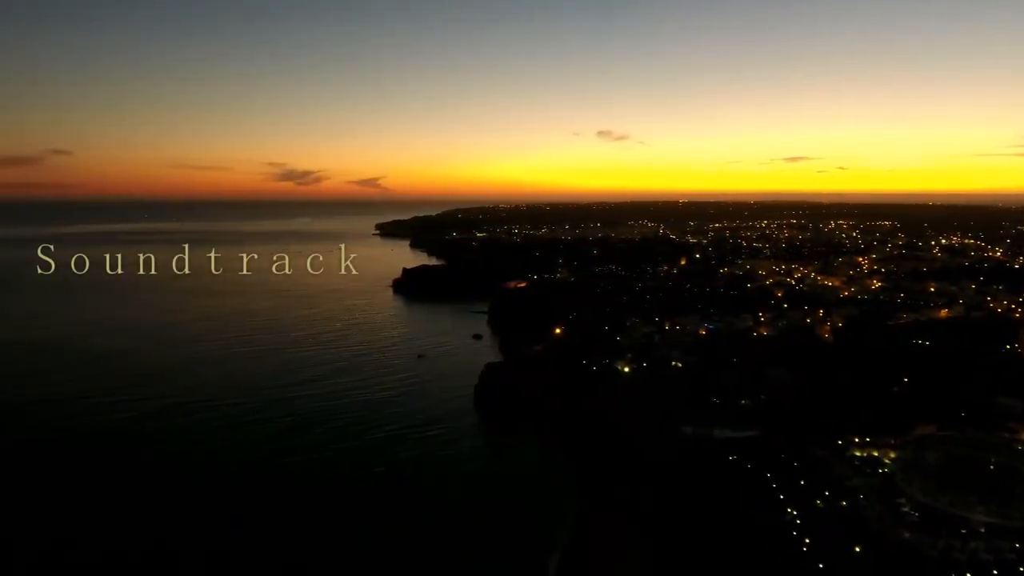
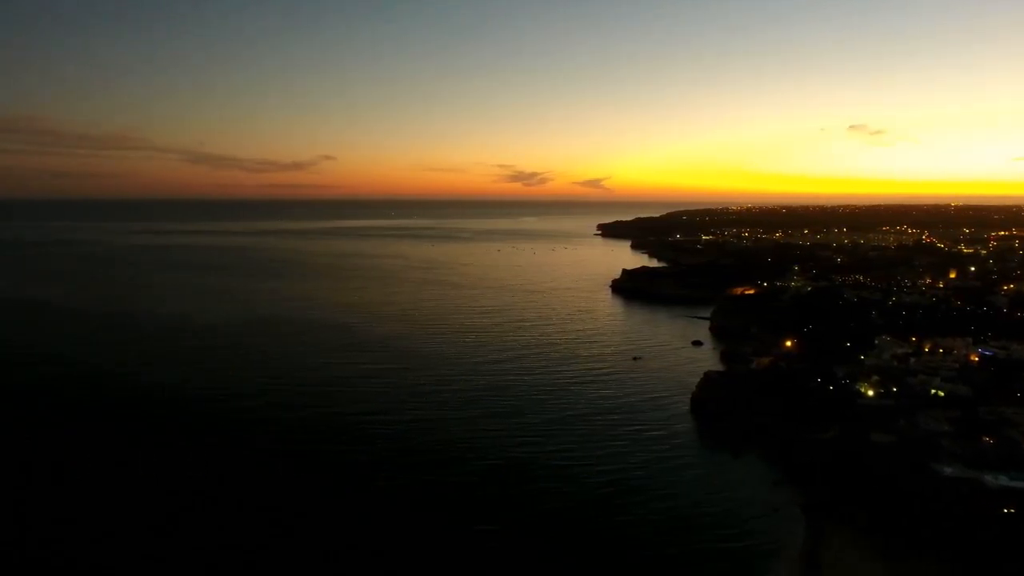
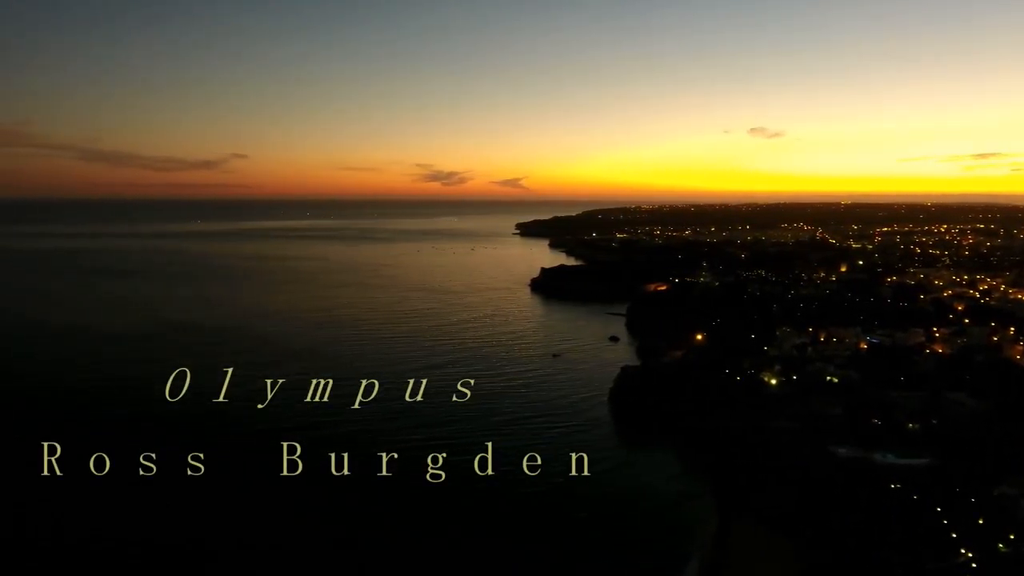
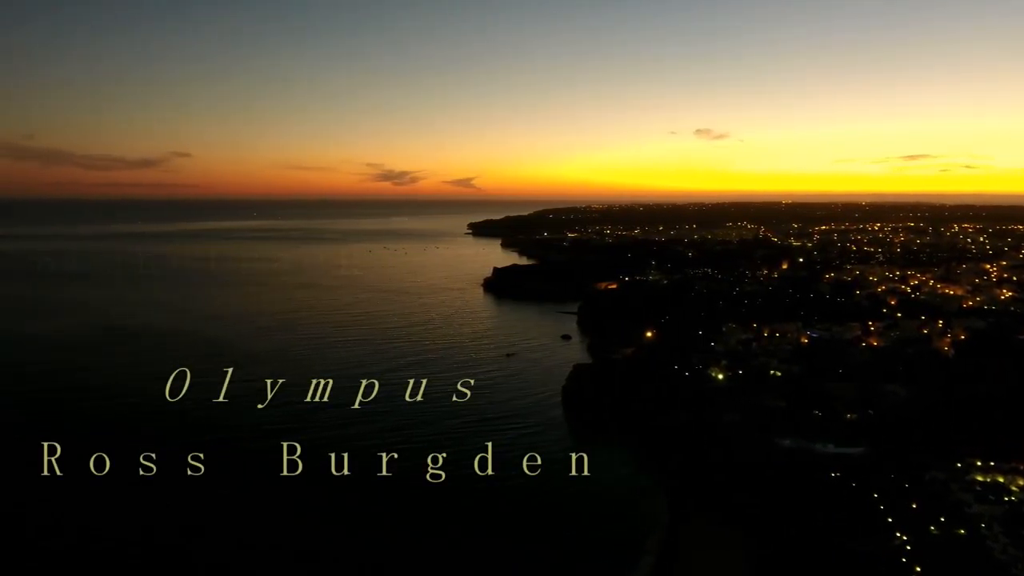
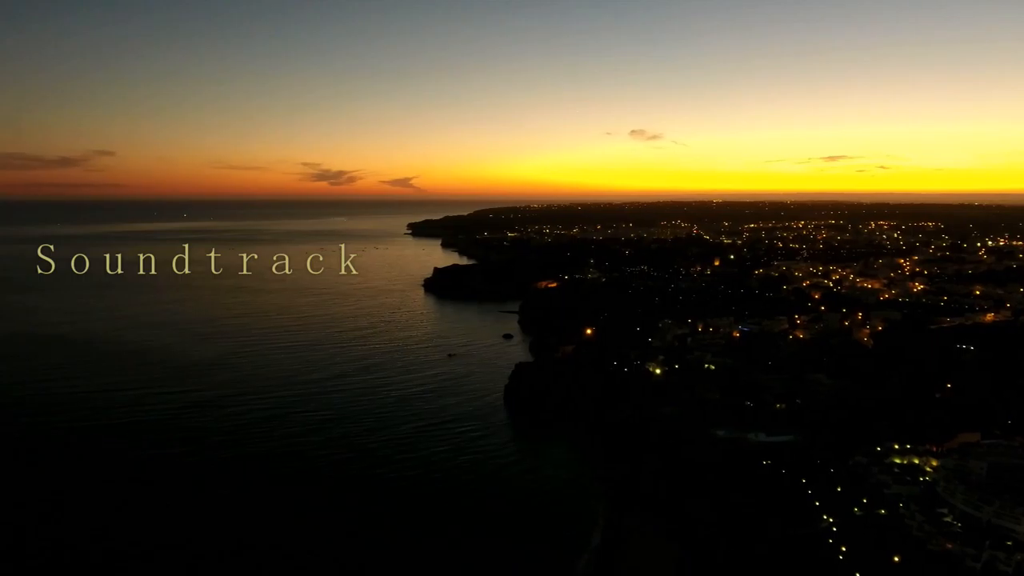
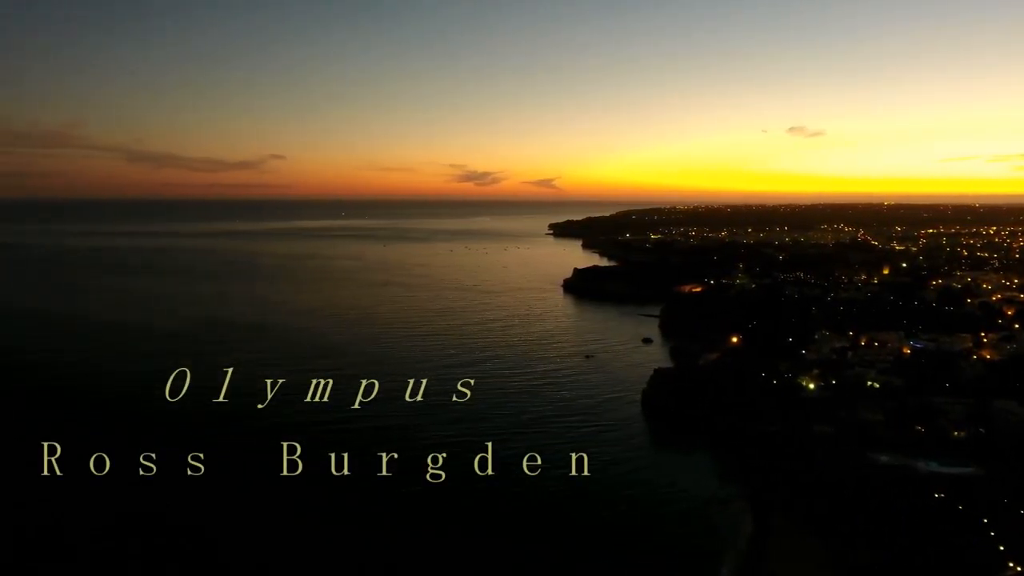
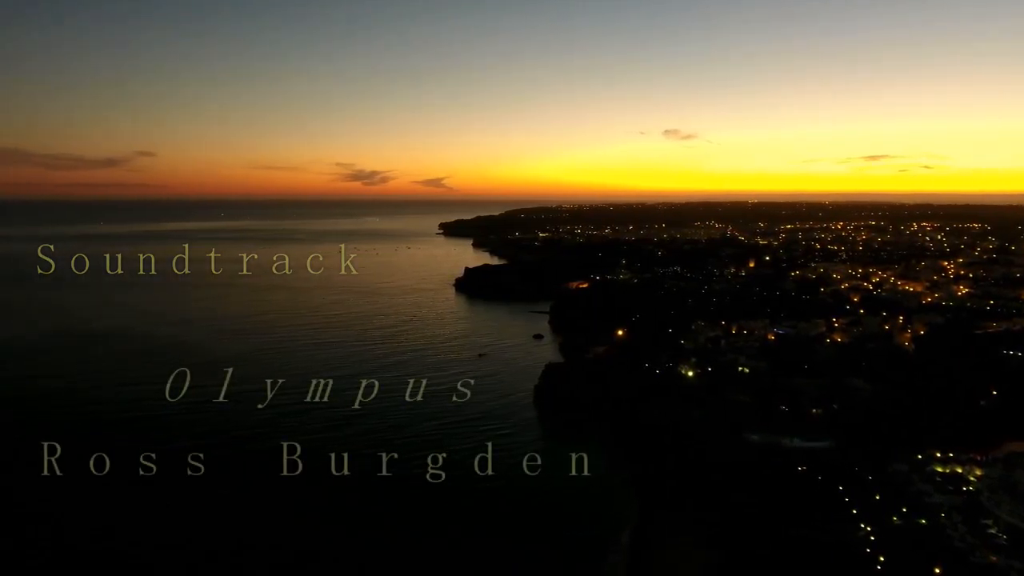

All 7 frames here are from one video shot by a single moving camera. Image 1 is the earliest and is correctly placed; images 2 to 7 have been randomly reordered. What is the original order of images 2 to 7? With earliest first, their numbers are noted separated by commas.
5, 7, 4, 3, 6, 2
